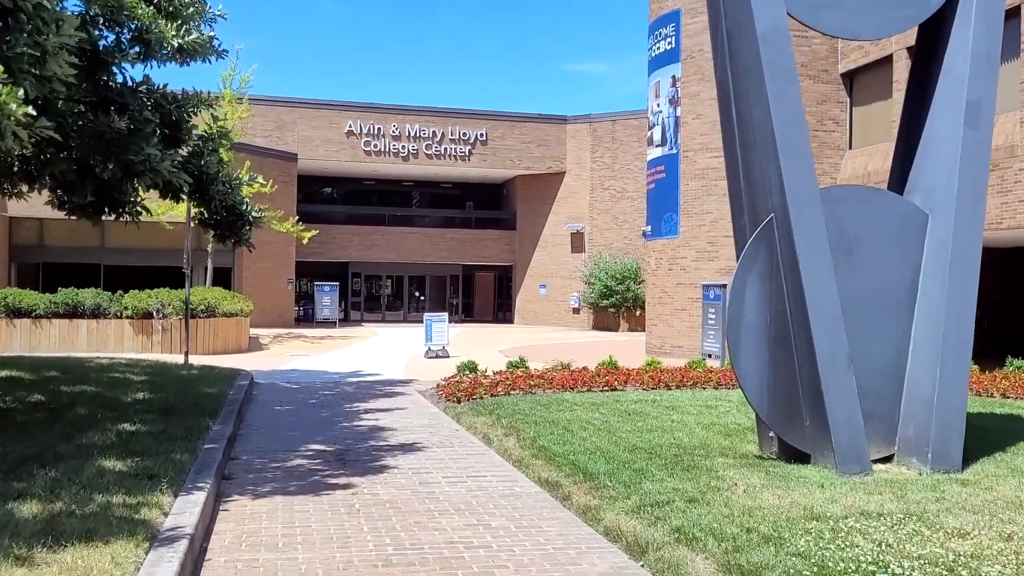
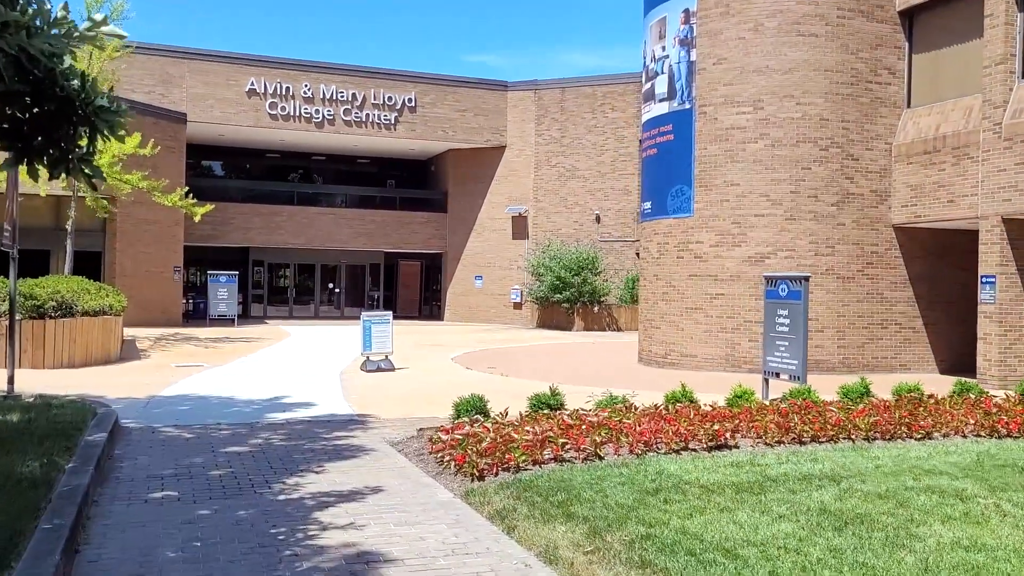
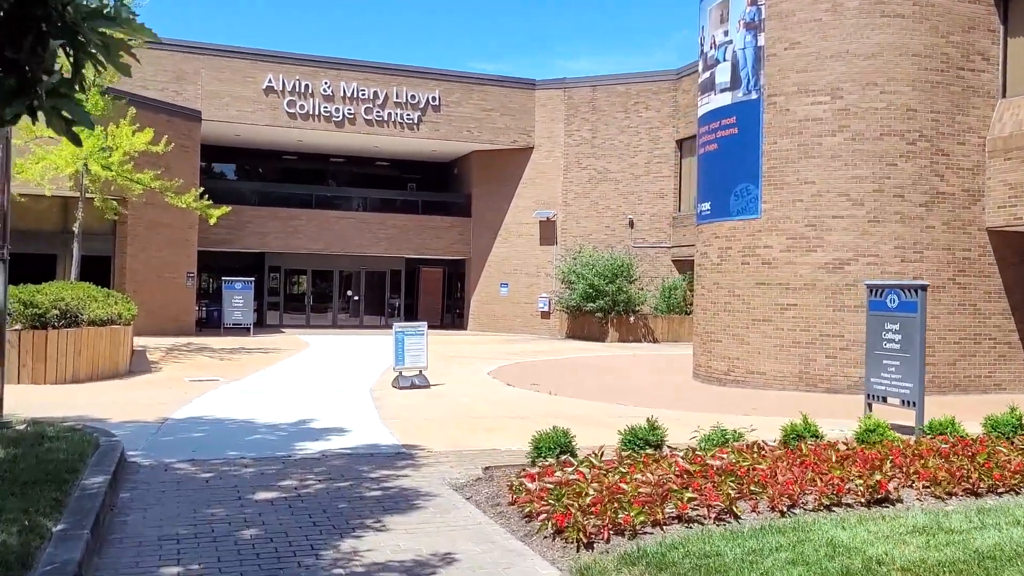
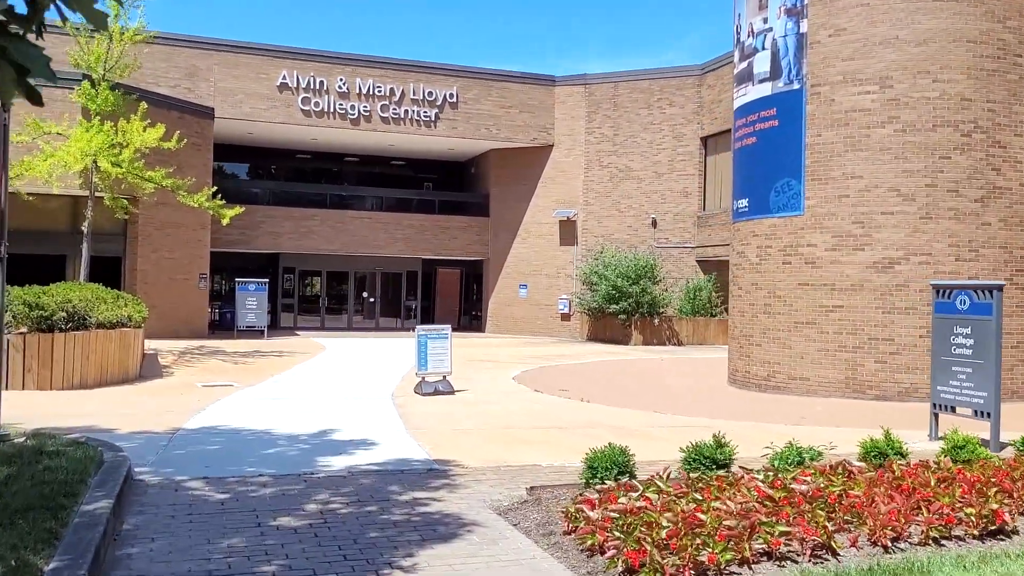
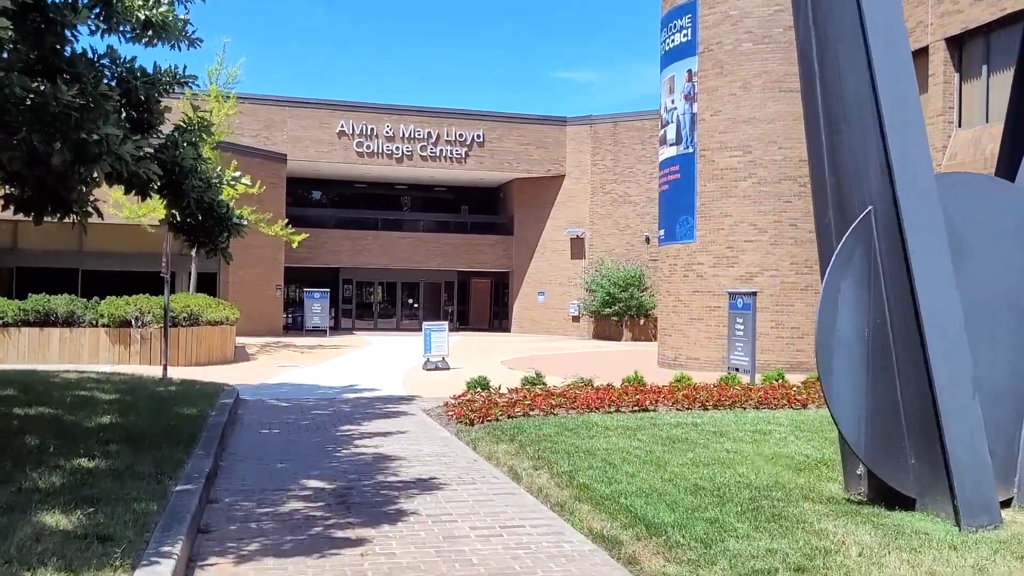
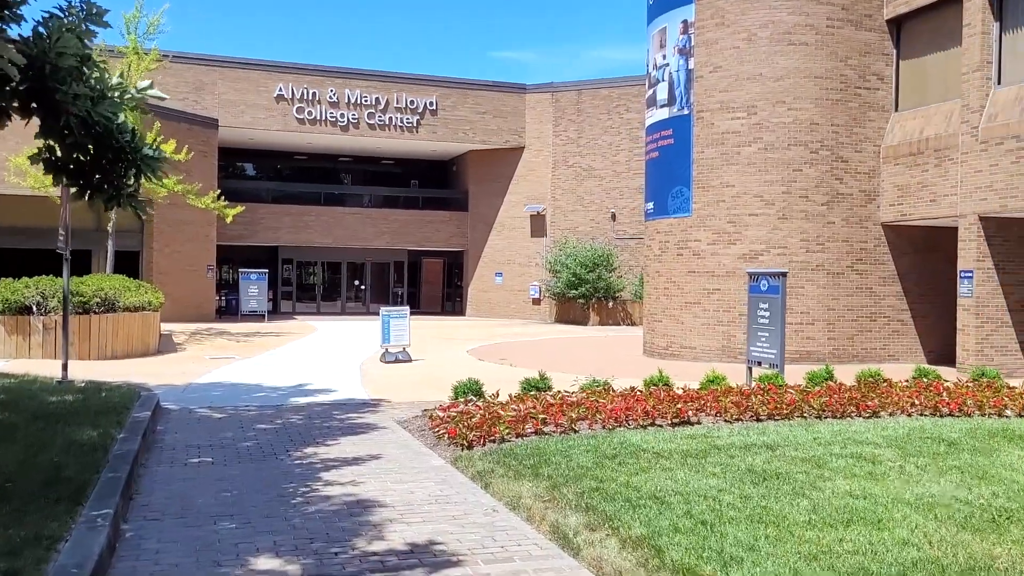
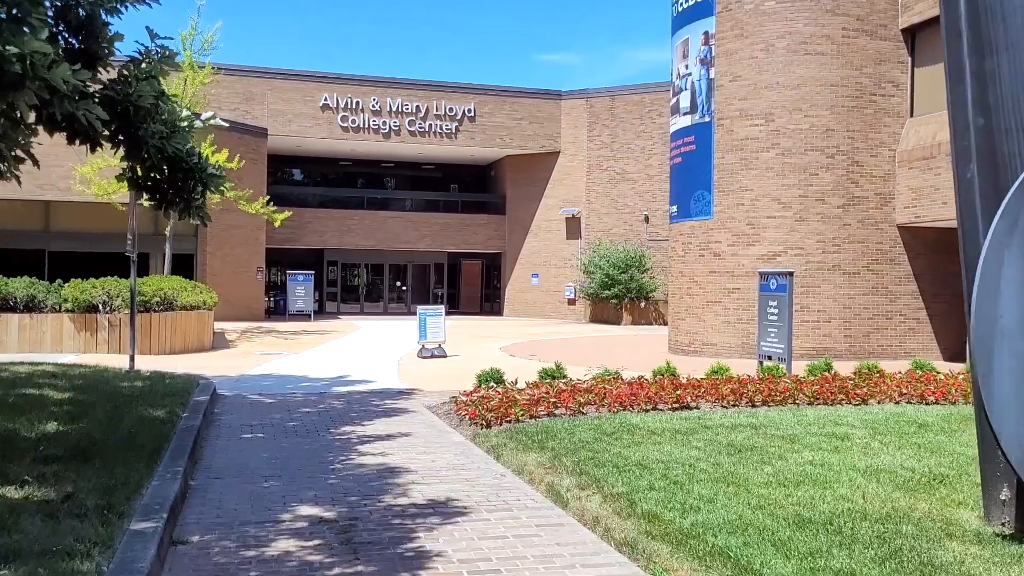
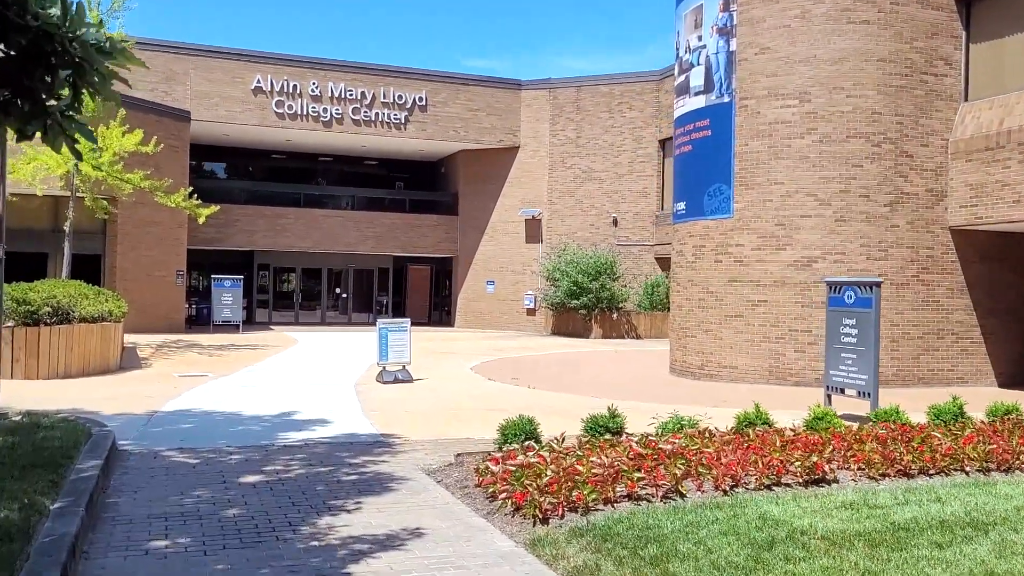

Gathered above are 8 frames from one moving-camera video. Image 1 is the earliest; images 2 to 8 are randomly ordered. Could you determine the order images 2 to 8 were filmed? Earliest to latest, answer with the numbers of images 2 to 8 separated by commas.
5, 7, 6, 2, 8, 3, 4
